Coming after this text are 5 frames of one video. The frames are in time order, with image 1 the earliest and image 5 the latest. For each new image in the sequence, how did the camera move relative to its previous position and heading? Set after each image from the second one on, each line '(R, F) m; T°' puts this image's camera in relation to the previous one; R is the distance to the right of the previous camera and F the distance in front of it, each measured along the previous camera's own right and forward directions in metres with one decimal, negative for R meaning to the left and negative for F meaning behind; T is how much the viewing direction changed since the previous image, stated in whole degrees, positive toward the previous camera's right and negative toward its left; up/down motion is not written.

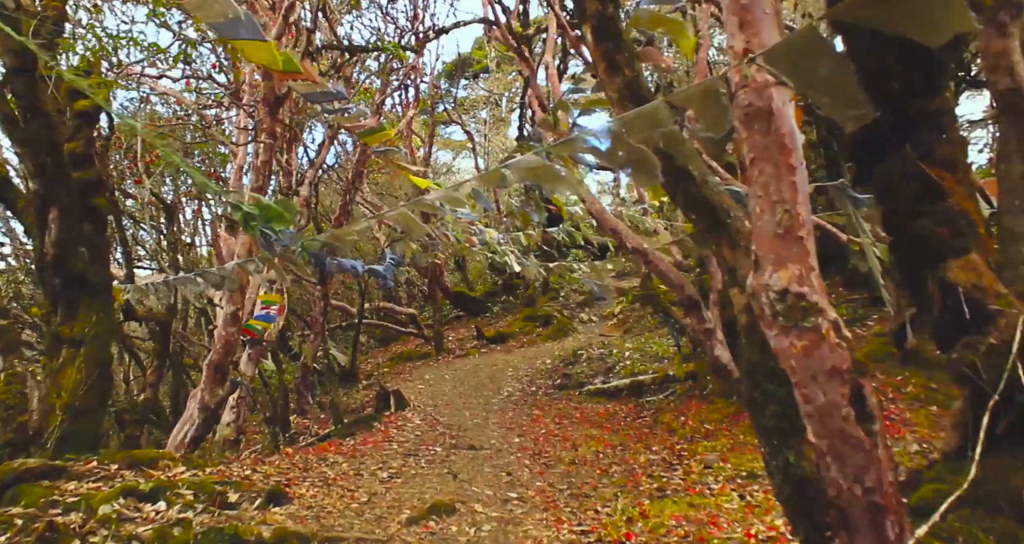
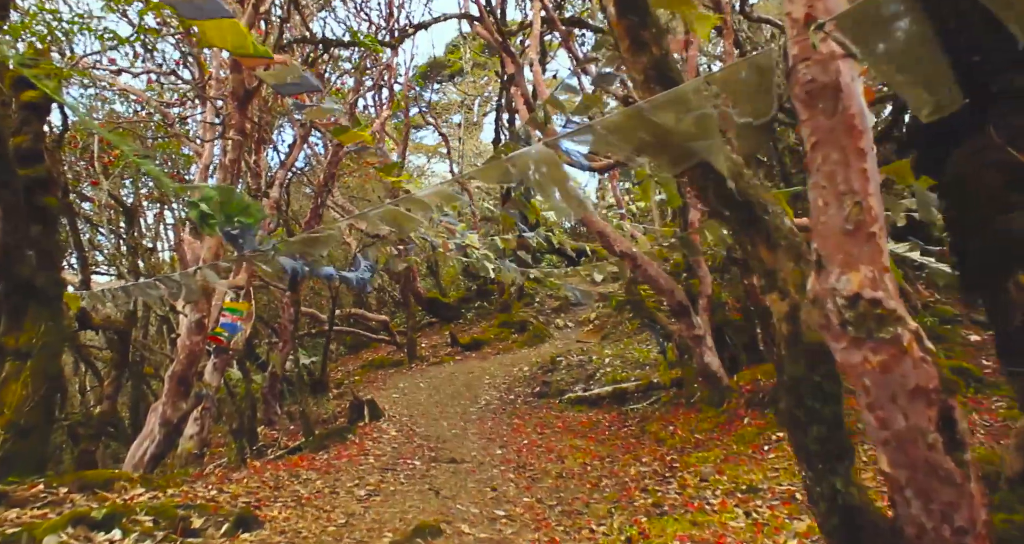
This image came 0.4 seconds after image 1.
(-0.1, +0.3) m; +3°
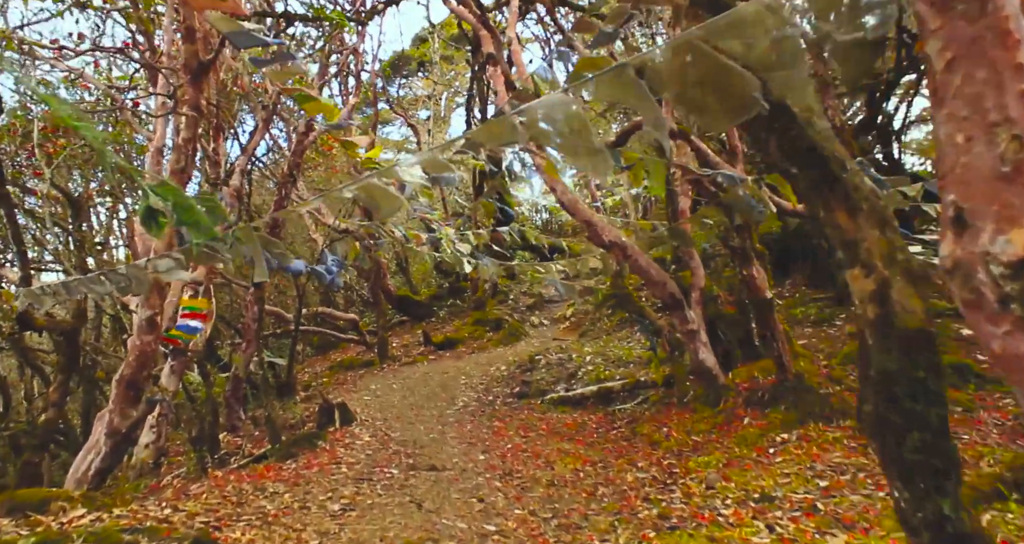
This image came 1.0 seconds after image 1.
(-0.2, +0.4) m; +3°
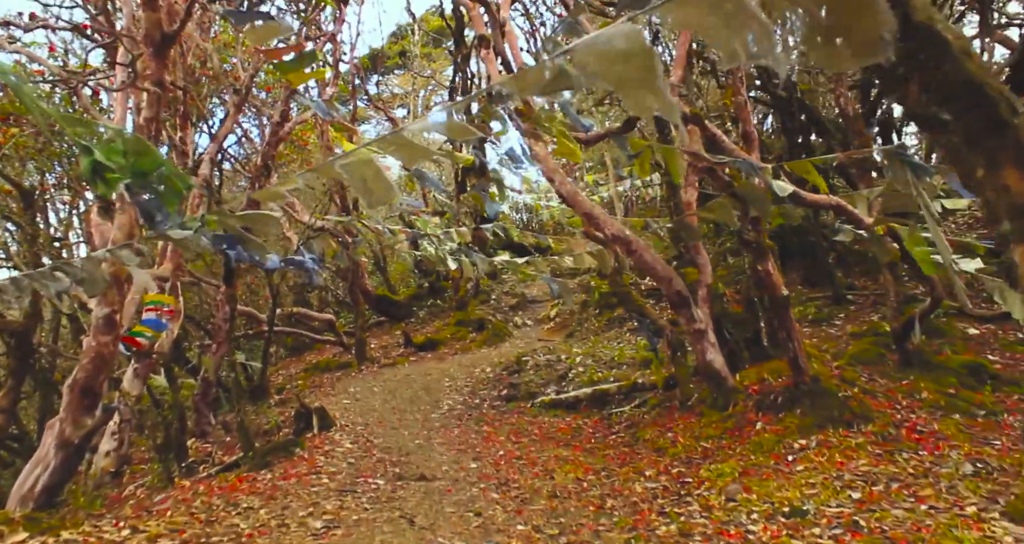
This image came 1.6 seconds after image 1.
(-0.2, +0.4) m; +2°
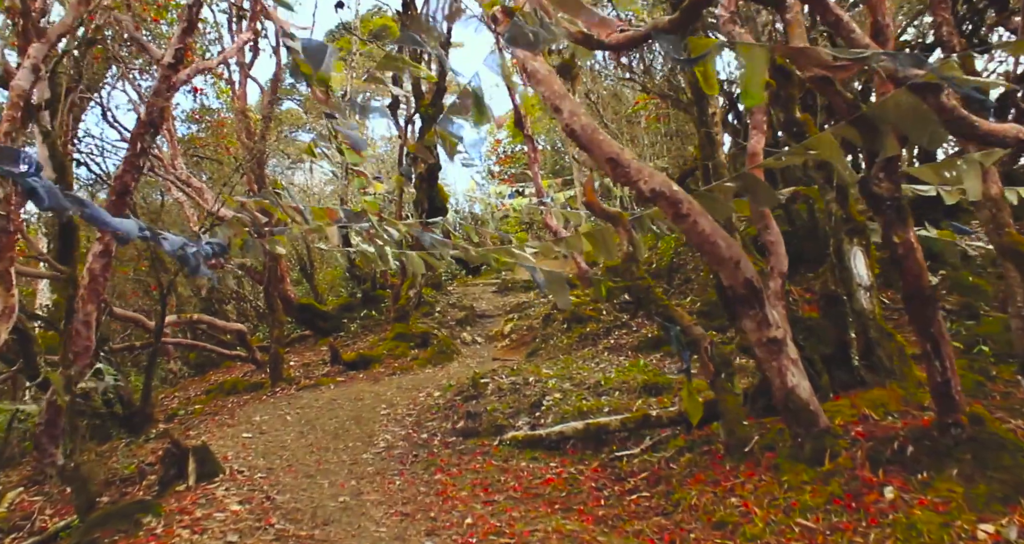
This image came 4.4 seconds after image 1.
(-0.3, +2.2) m; +6°
